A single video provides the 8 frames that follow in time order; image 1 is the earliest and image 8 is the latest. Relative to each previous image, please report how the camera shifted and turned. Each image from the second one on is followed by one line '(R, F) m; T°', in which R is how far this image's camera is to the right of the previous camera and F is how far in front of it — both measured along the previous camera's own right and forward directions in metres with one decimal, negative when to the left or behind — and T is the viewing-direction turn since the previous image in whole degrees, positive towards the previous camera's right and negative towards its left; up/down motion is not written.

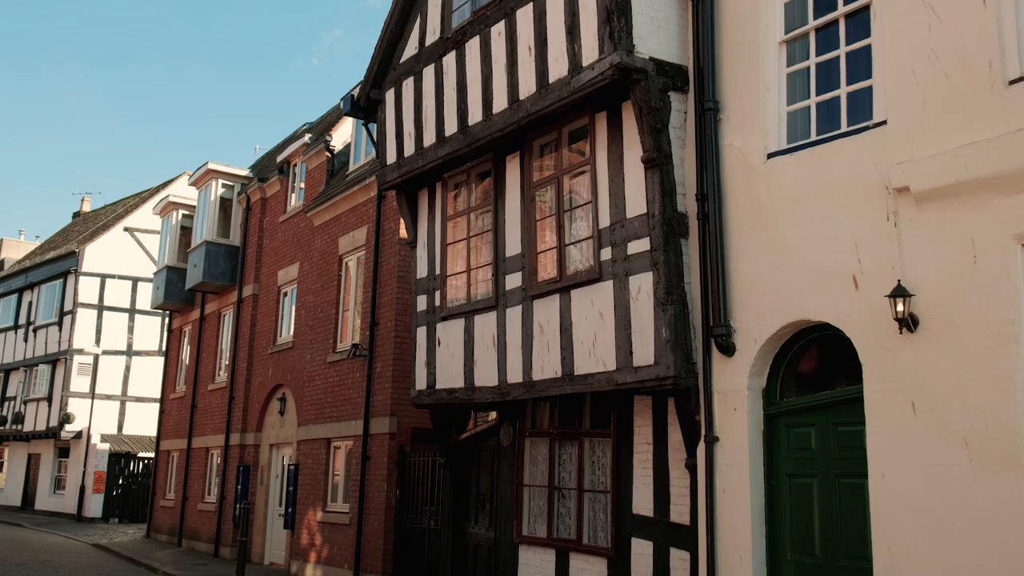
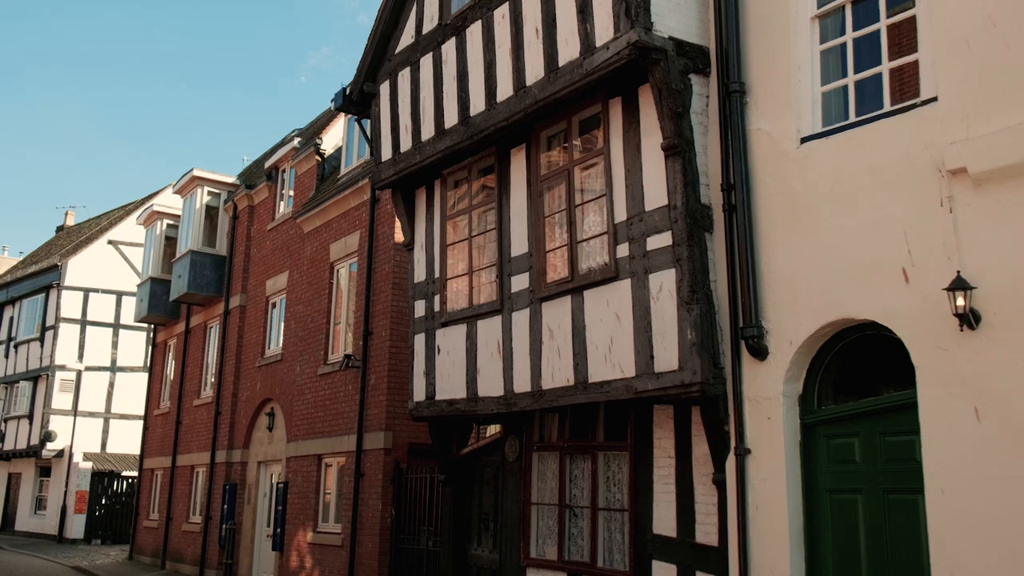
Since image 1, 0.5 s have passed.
(-0.2, +0.7) m; +1°
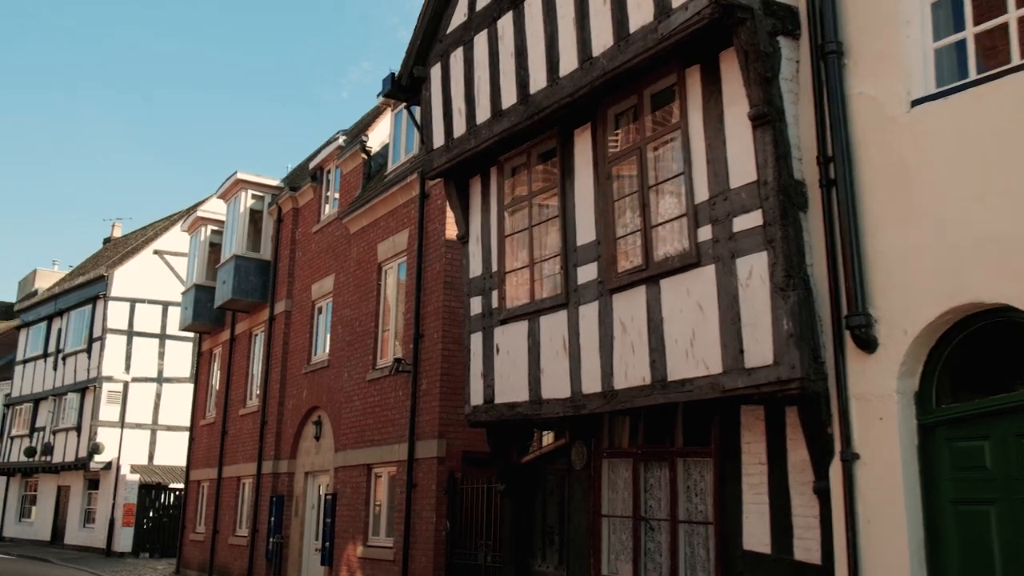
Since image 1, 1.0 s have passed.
(-0.2, +0.8) m; -2°
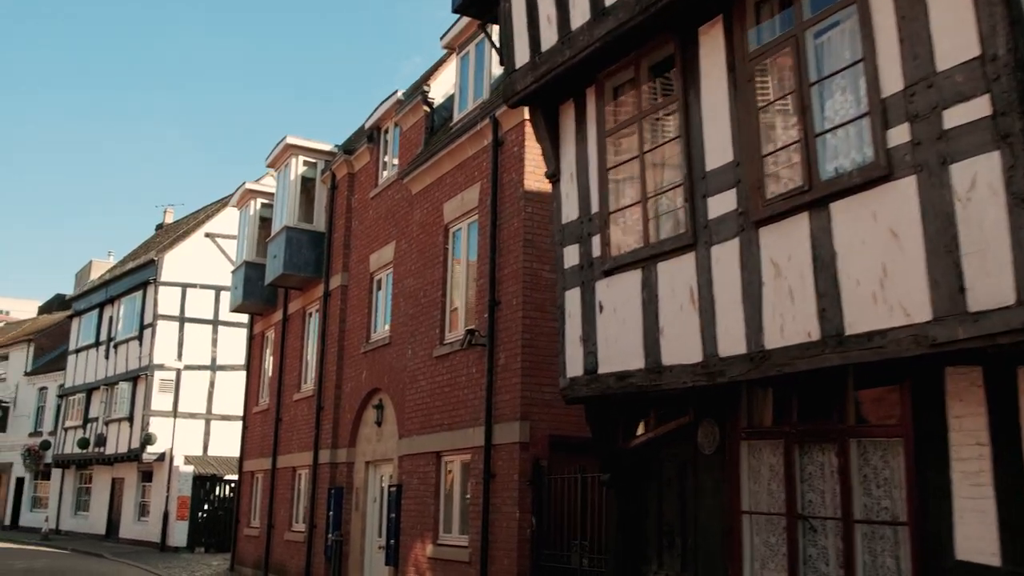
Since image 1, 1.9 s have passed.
(-0.4, +1.8) m; -3°
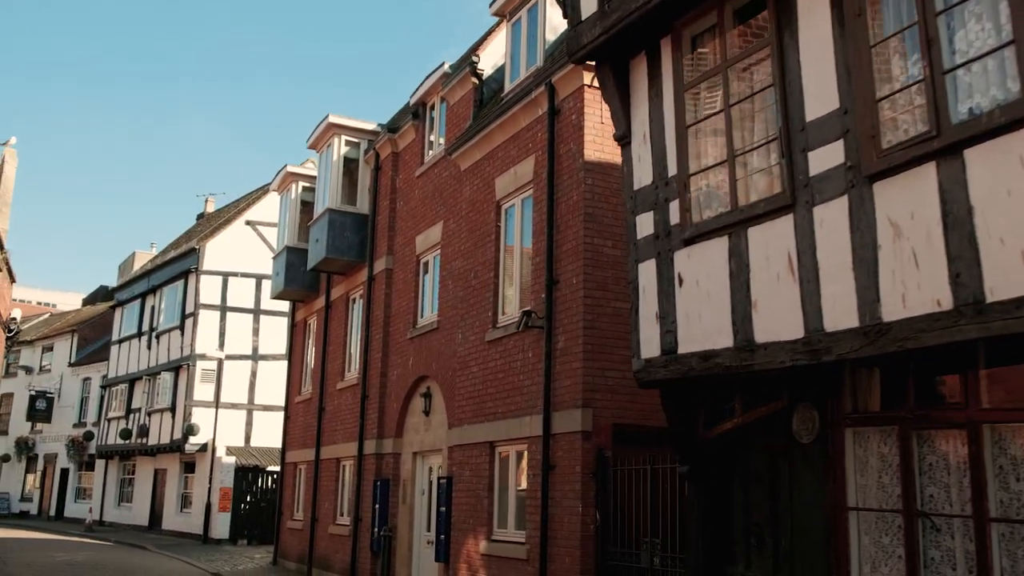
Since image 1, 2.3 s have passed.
(-0.2, +0.8) m; -2°
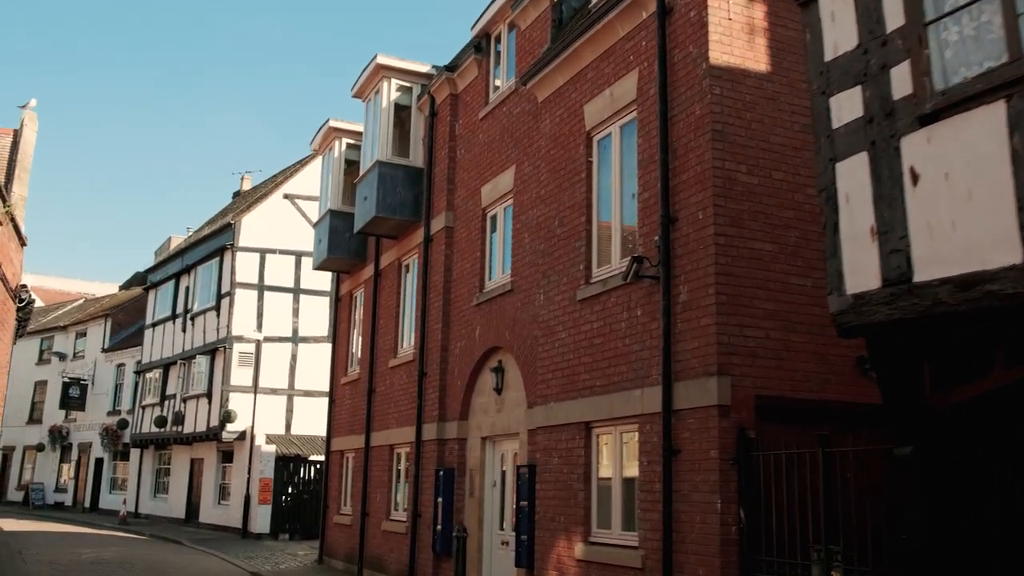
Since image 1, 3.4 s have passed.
(-0.6, +2.1) m; -2°
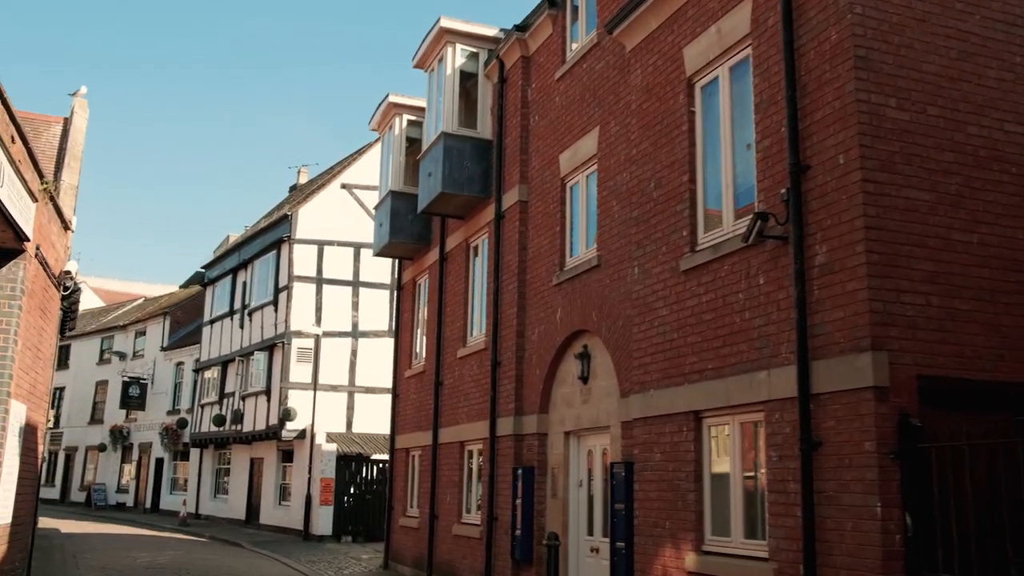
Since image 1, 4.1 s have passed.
(-0.3, +1.3) m; -3°
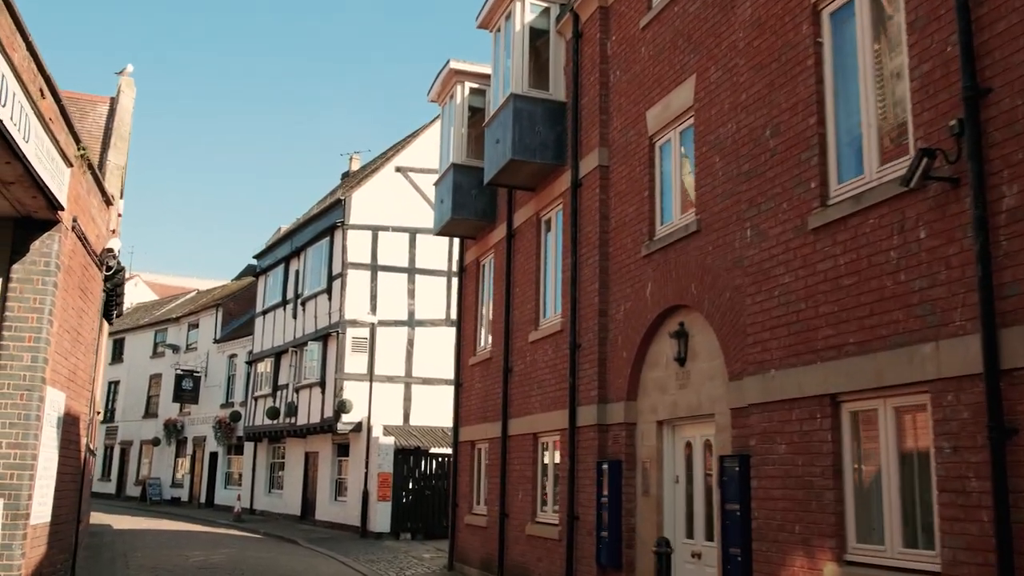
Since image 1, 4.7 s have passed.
(-0.4, +1.2) m; -3°
